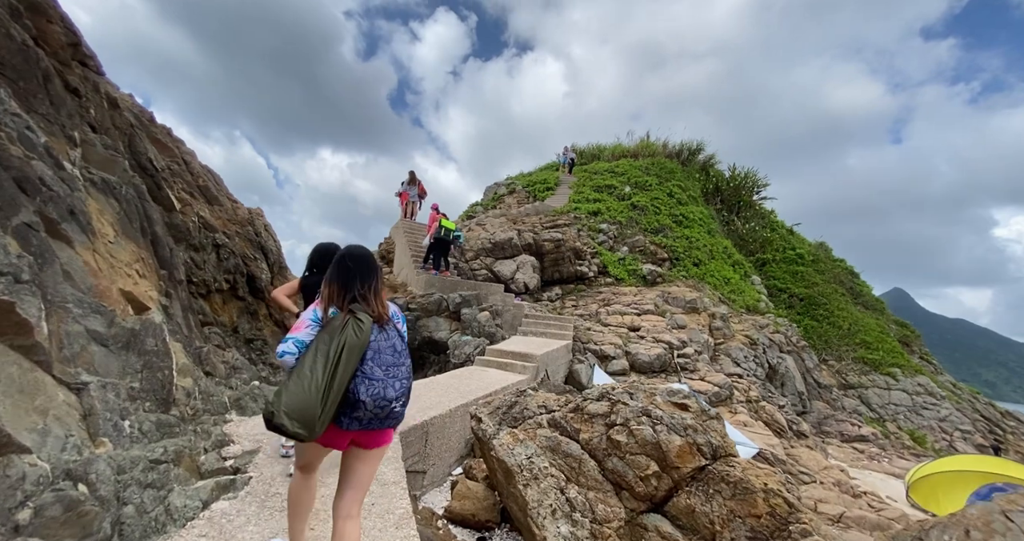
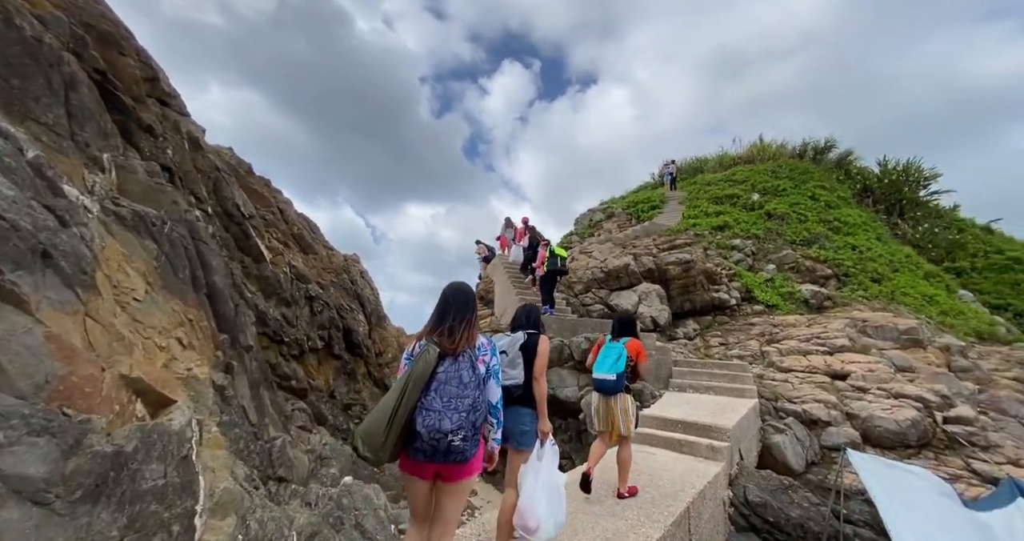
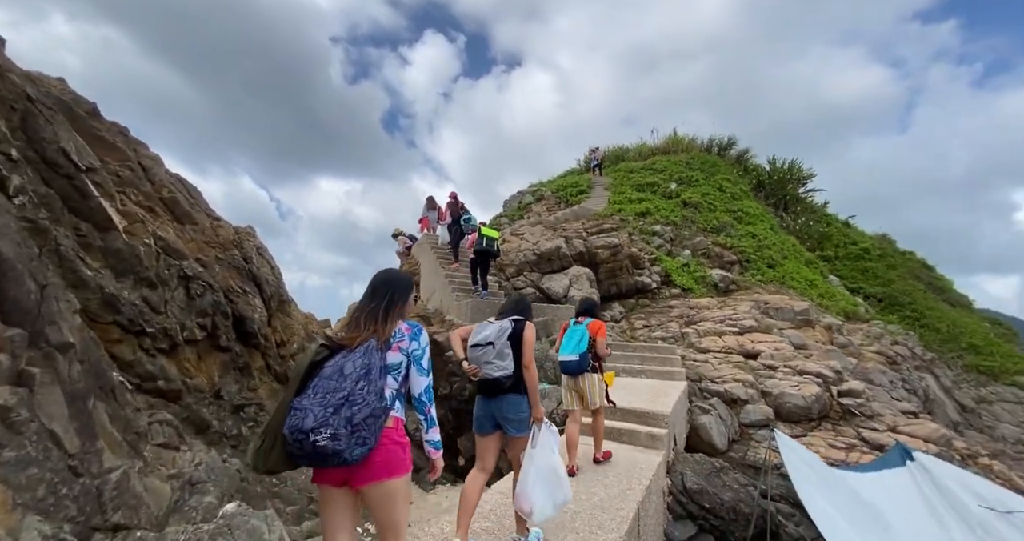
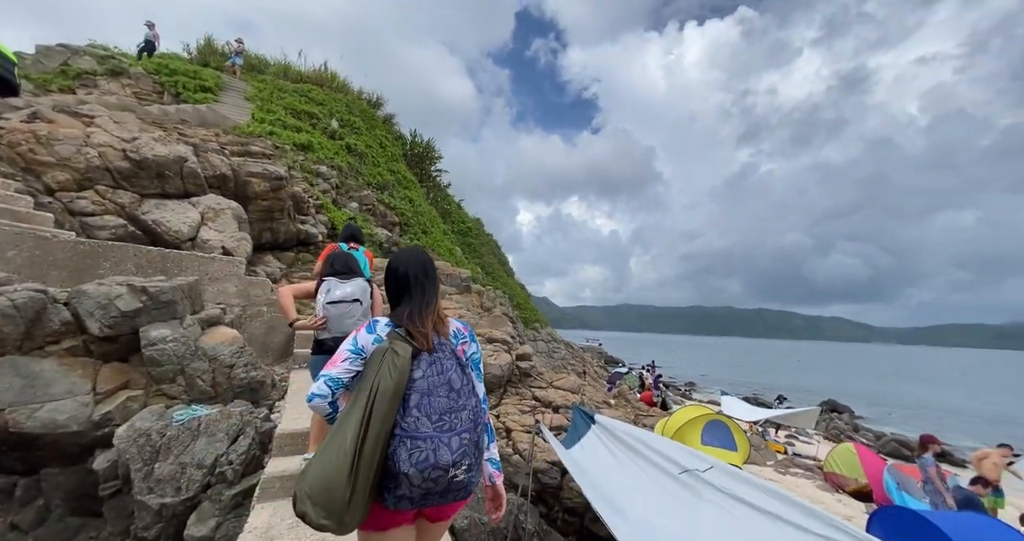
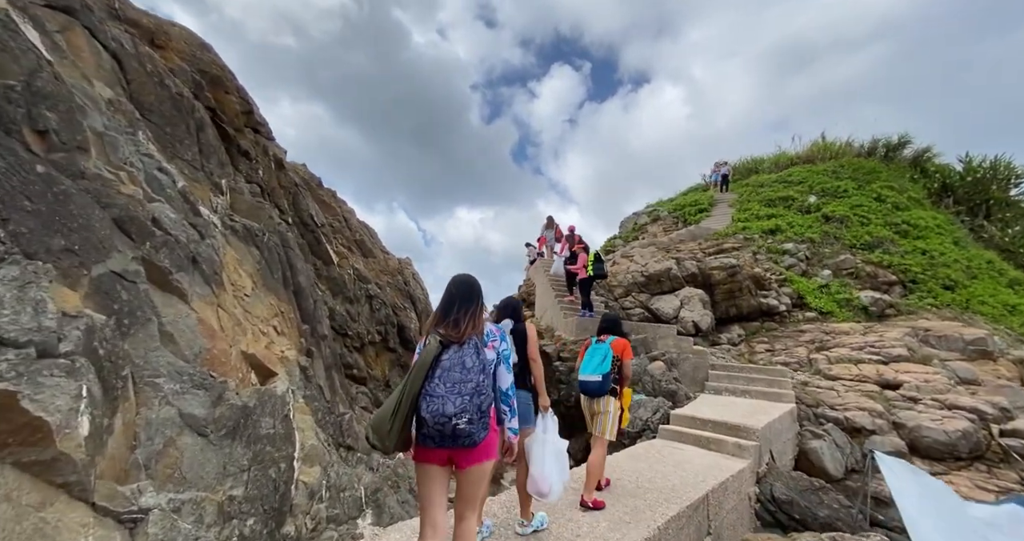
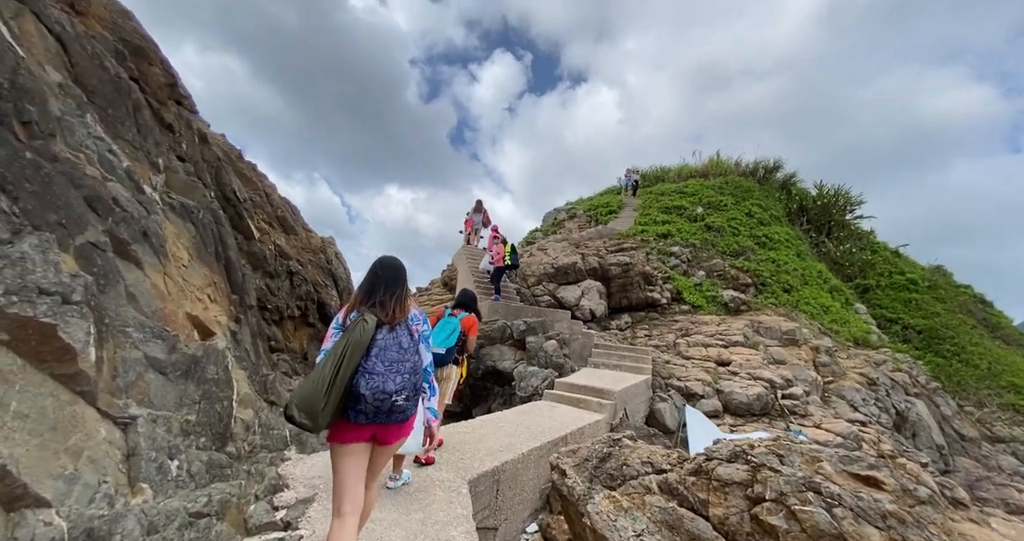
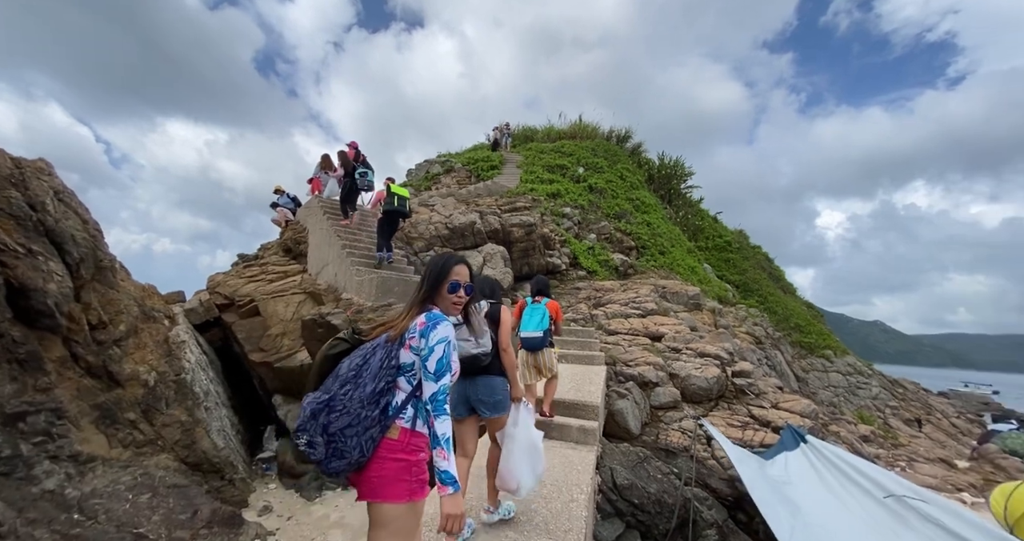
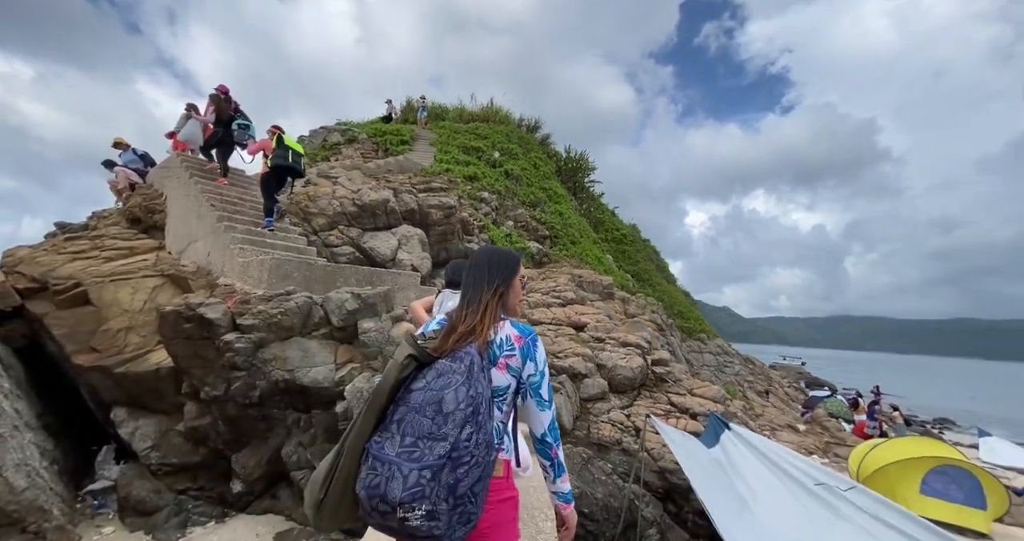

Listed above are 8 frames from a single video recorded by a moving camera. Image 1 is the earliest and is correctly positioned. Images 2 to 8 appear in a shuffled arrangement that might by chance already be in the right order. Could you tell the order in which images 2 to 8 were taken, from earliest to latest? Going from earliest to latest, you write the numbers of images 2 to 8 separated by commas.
6, 5, 2, 3, 7, 8, 4
